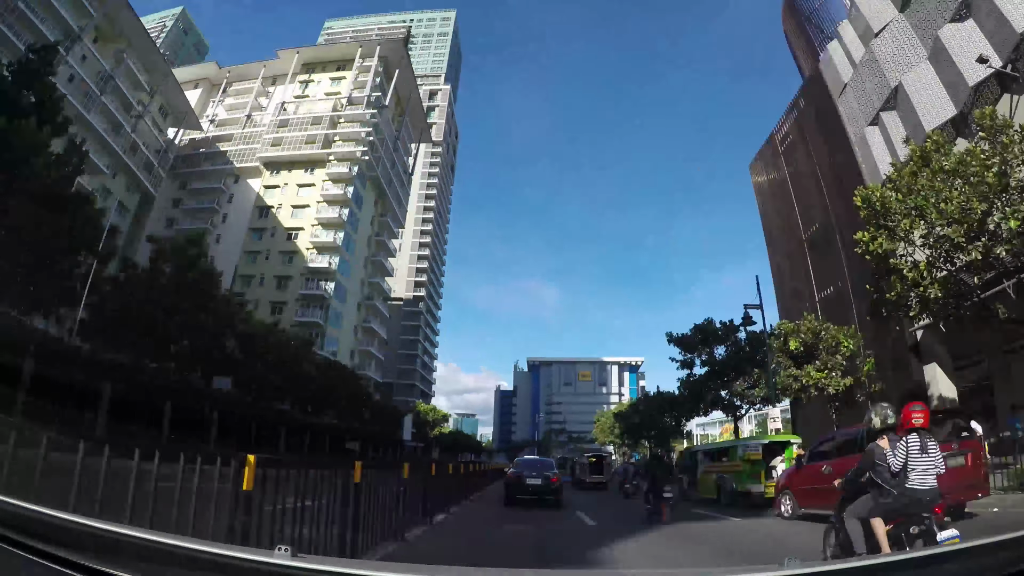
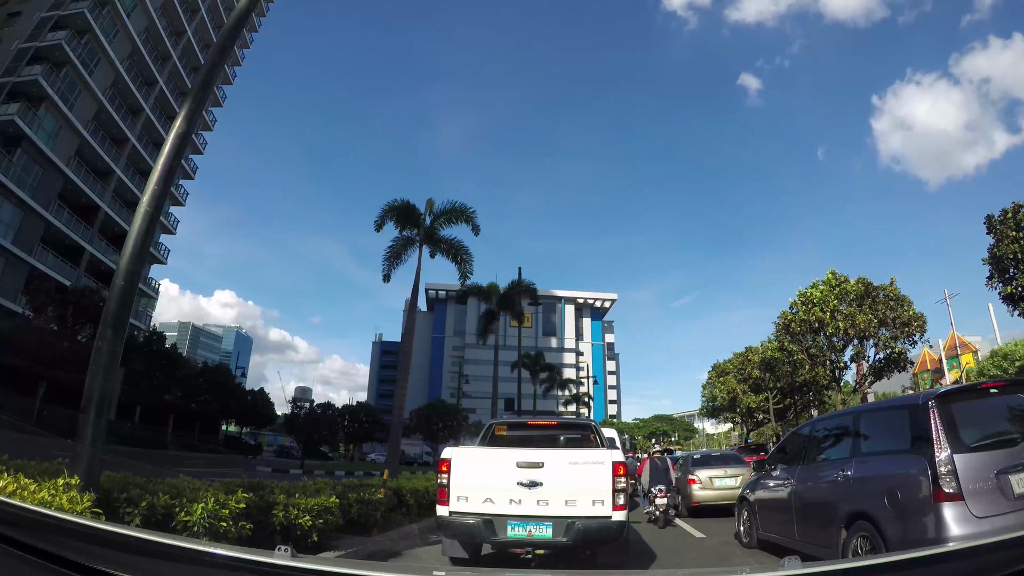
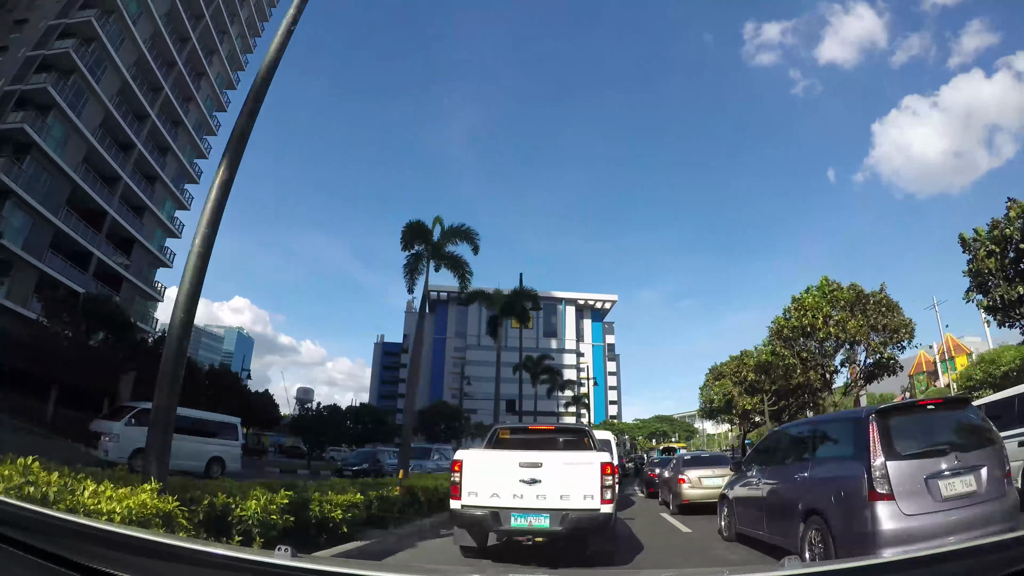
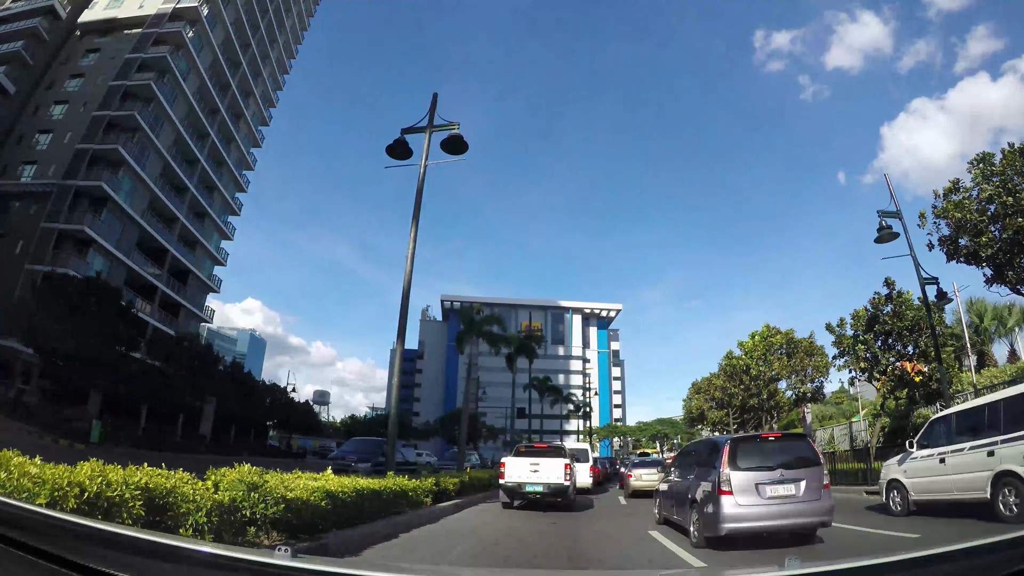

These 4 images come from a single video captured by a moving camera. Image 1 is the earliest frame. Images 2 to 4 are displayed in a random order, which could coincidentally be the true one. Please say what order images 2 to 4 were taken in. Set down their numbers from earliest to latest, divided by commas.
4, 3, 2
